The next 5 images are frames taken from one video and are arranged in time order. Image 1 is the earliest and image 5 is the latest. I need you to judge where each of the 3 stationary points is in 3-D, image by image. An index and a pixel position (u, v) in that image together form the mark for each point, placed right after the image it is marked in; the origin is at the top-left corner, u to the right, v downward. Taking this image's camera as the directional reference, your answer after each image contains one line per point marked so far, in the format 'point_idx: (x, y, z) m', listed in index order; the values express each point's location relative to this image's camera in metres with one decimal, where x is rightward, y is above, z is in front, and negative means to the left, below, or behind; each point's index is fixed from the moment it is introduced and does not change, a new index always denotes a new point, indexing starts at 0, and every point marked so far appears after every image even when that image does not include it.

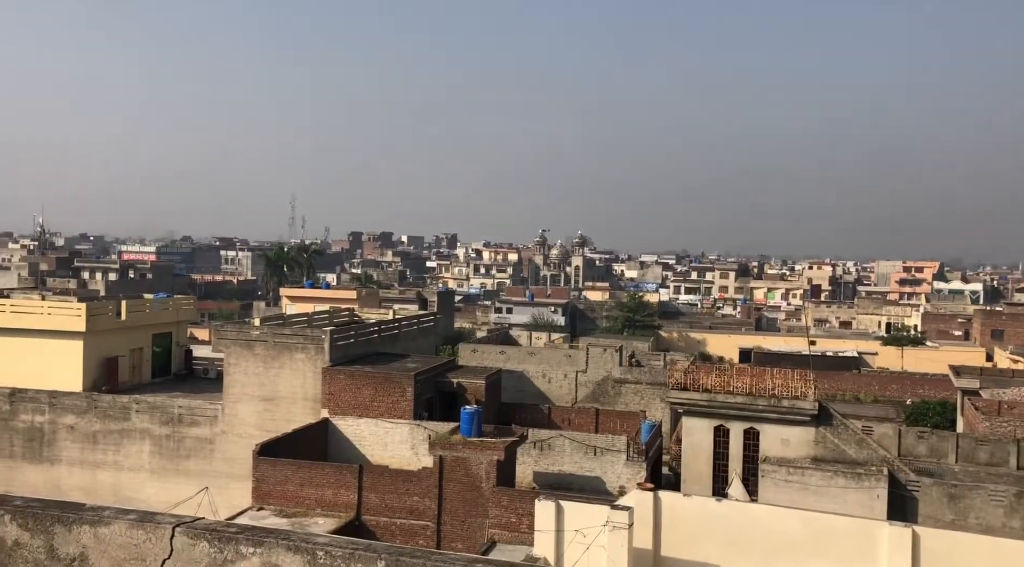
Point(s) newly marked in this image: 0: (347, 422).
0: (-2.8, -2.3, +18.2) m
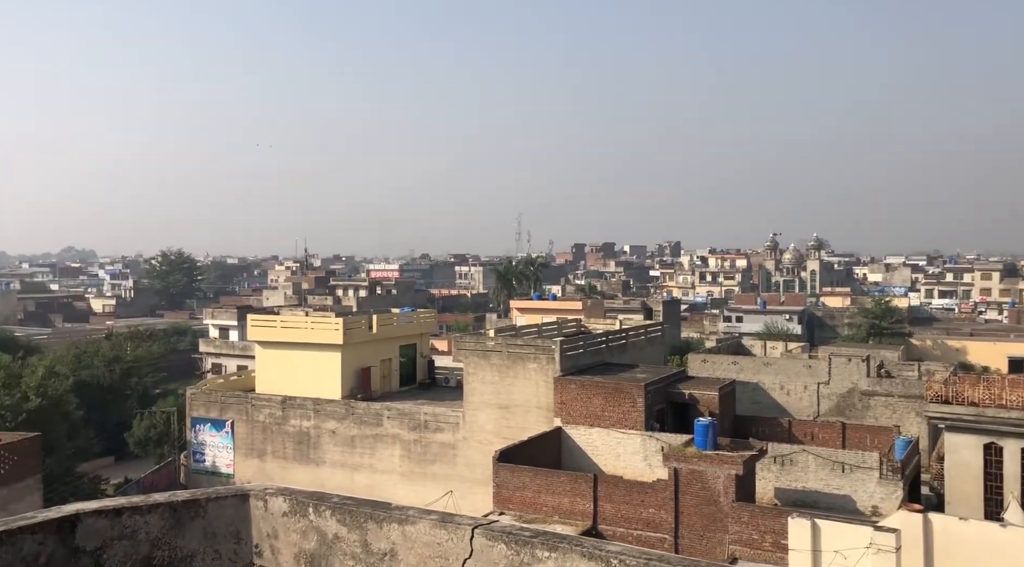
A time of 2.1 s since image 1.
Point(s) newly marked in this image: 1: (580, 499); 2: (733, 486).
0: (+1.1, -2.5, +18.4) m
1: (+1.0, -3.2, +16.0) m
2: (+3.1, -2.8, +15.1) m
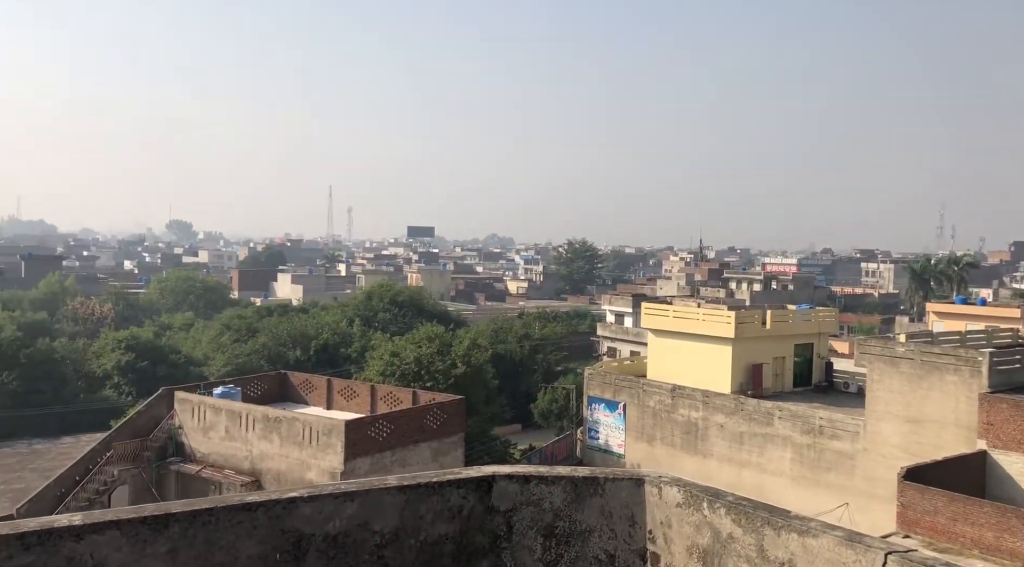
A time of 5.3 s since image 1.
0: (+7.4, -2.6, +15.5) m
1: (+6.4, -3.2, +13.3) m
2: (+8.1, -3.0, +11.7) m
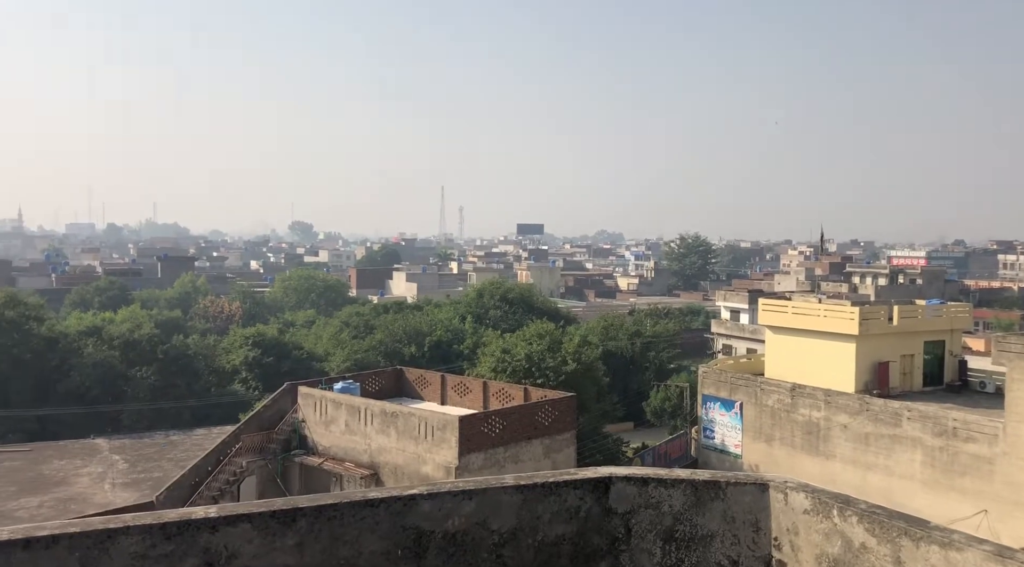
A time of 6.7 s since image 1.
0: (+9.2, -2.4, +14.2) m
1: (+8.0, -3.1, +12.1) m
2: (+9.5, -2.8, +10.4) m
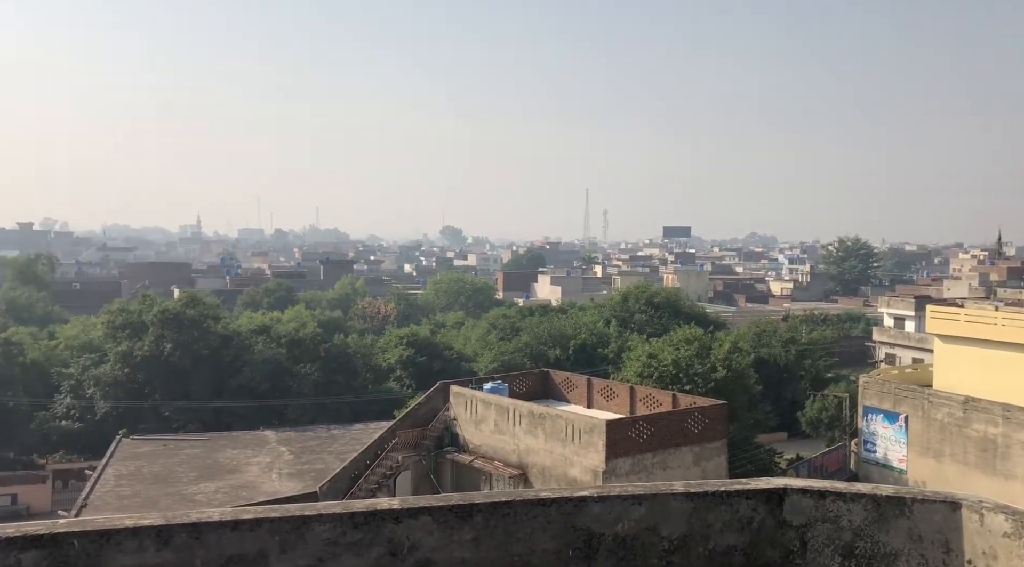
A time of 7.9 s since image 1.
0: (+11.8, -2.5, +12.2) m
1: (+10.3, -3.2, +10.3) m
2: (+11.6, -2.9, +8.4) m
